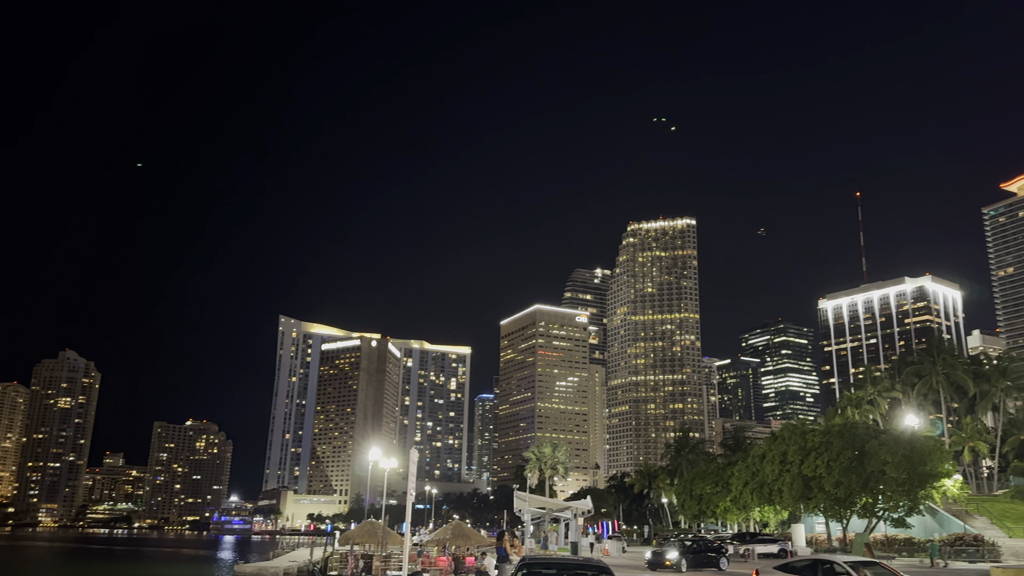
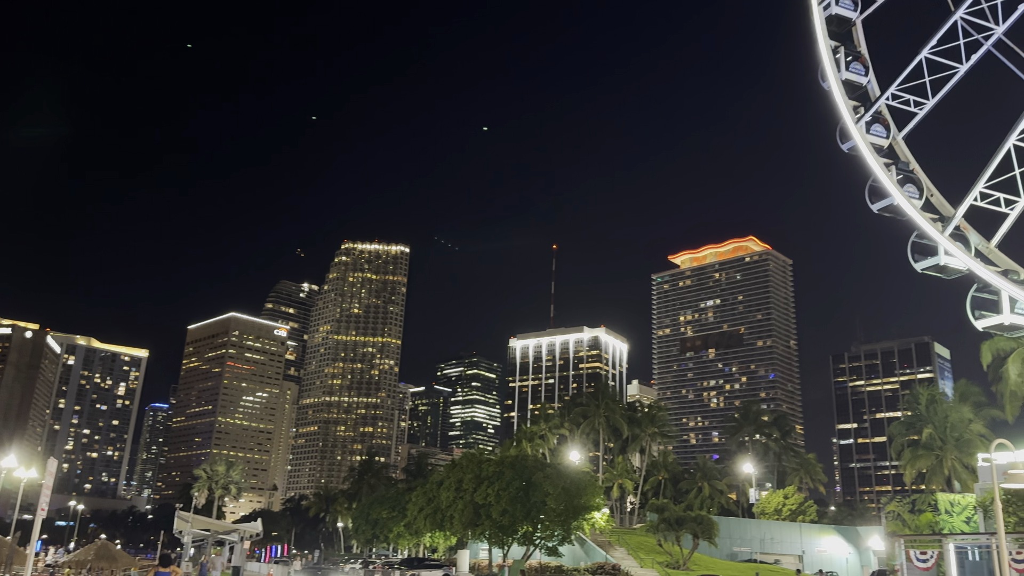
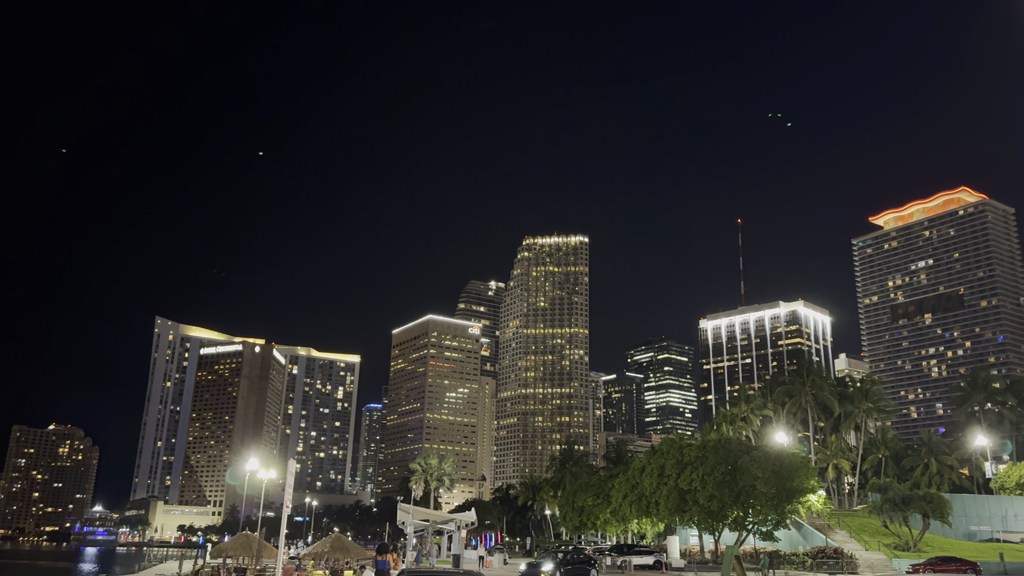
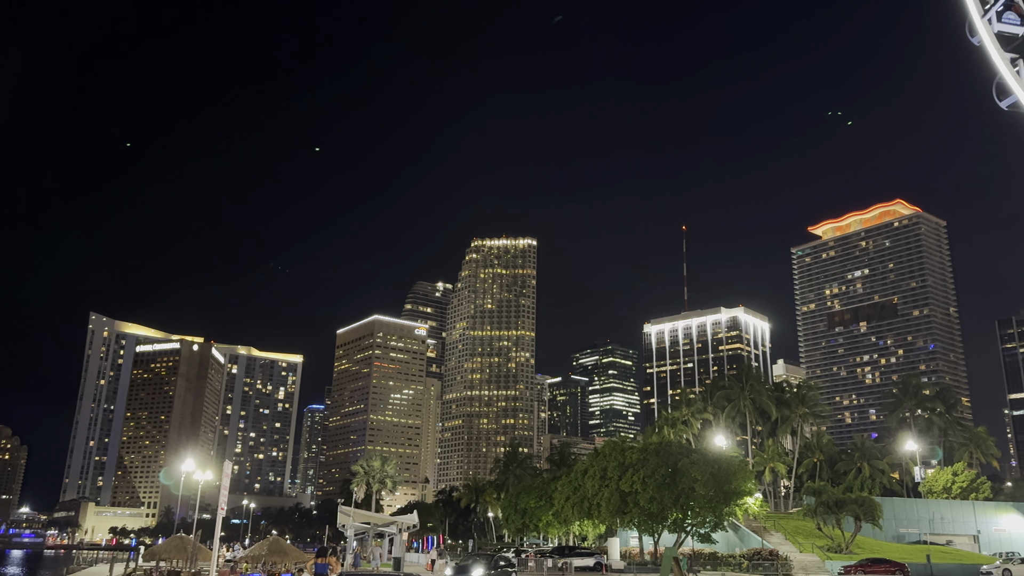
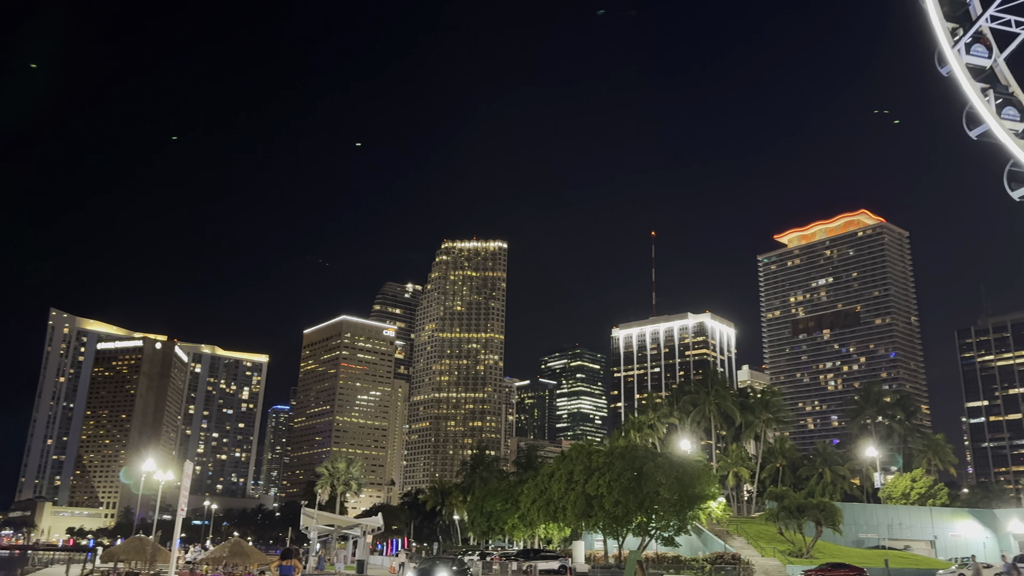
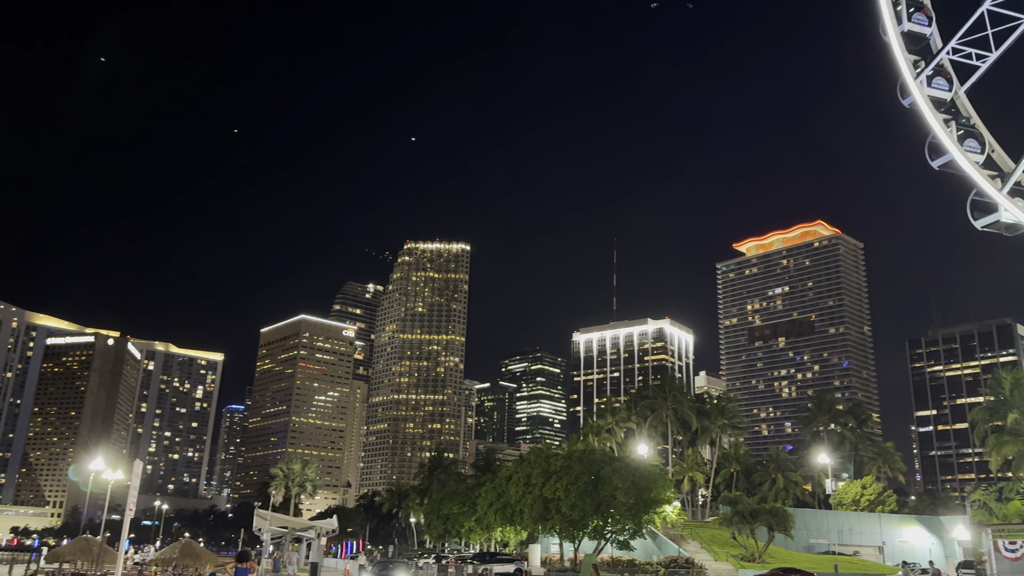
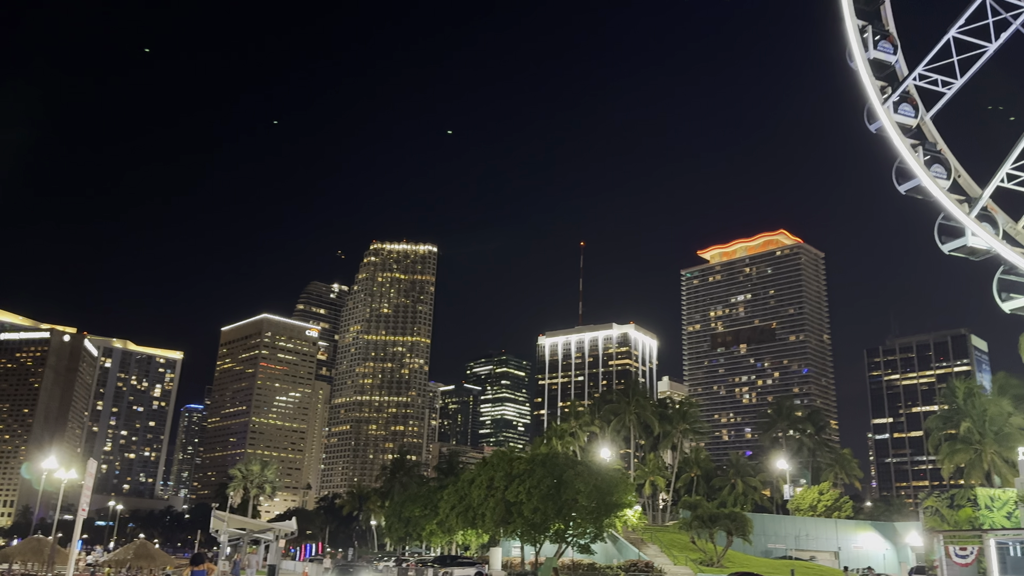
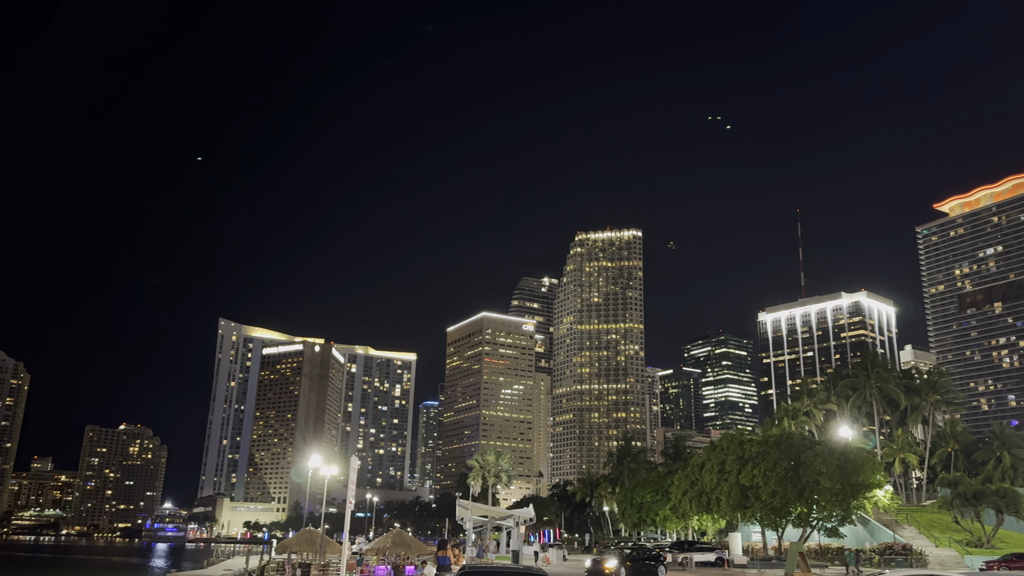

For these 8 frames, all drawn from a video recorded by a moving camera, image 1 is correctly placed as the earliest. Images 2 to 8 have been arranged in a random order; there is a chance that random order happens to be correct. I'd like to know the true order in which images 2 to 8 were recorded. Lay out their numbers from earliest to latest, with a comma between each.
8, 3, 4, 5, 6, 7, 2
